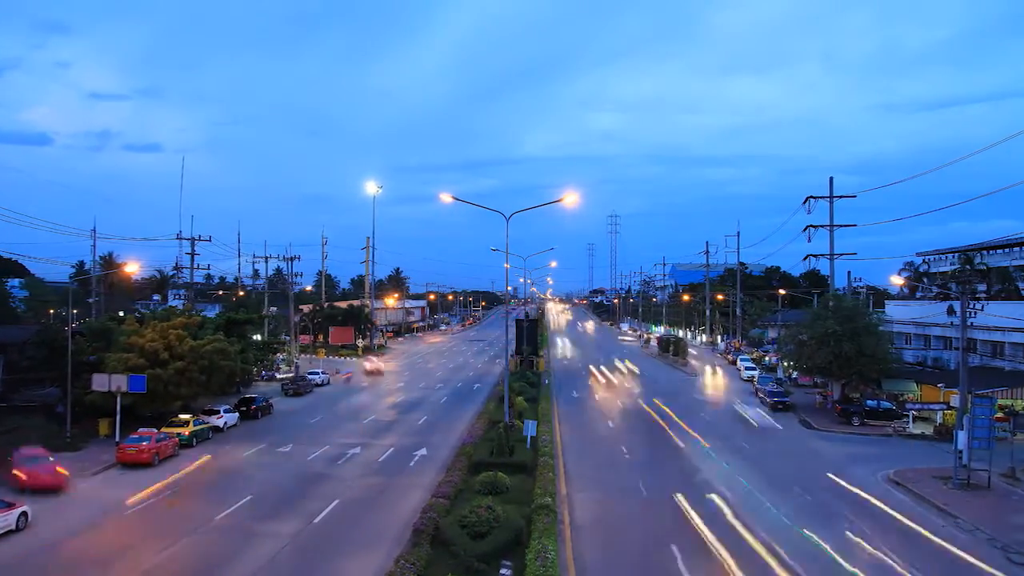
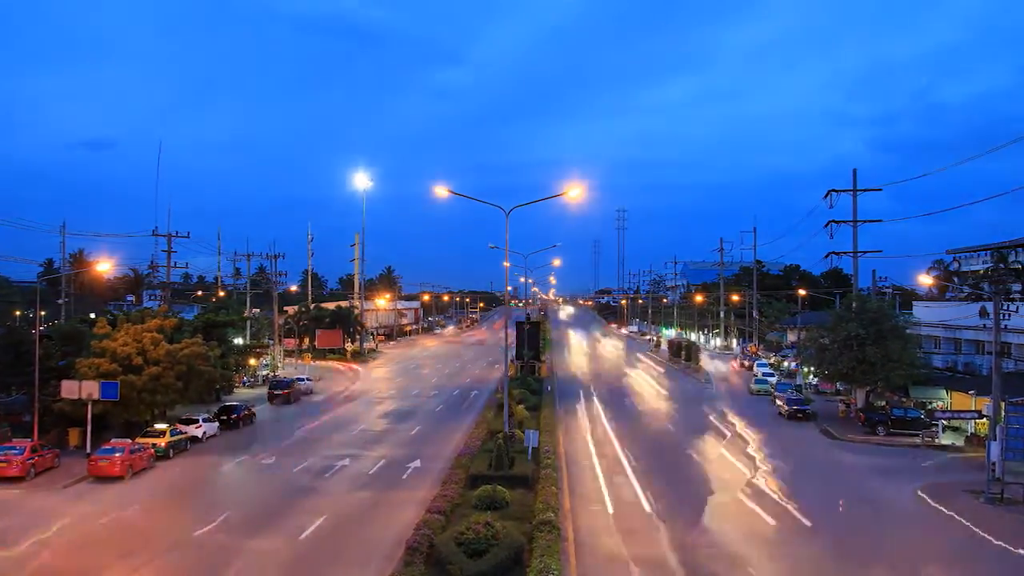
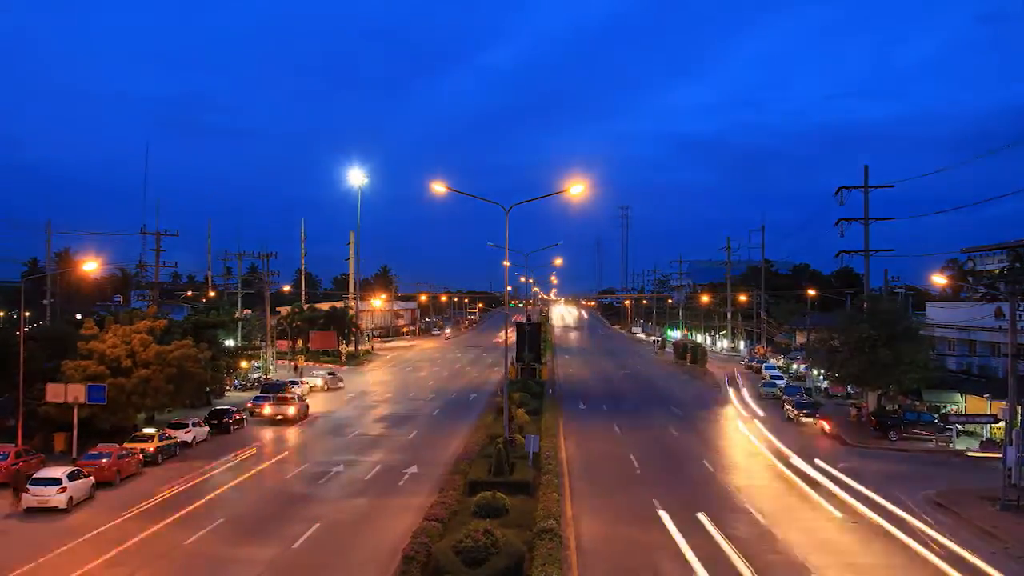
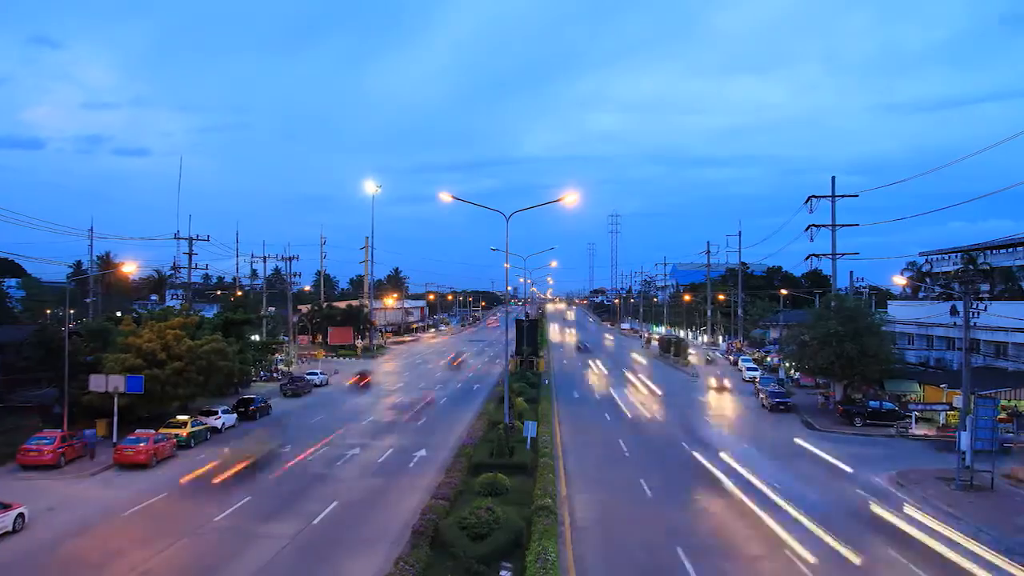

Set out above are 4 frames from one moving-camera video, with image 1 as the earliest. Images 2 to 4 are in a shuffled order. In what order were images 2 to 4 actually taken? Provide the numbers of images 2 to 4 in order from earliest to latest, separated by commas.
4, 2, 3
